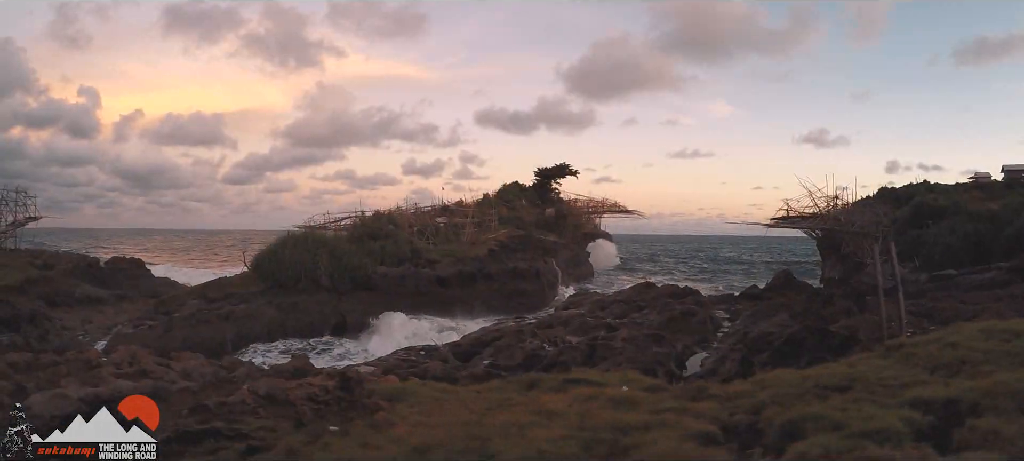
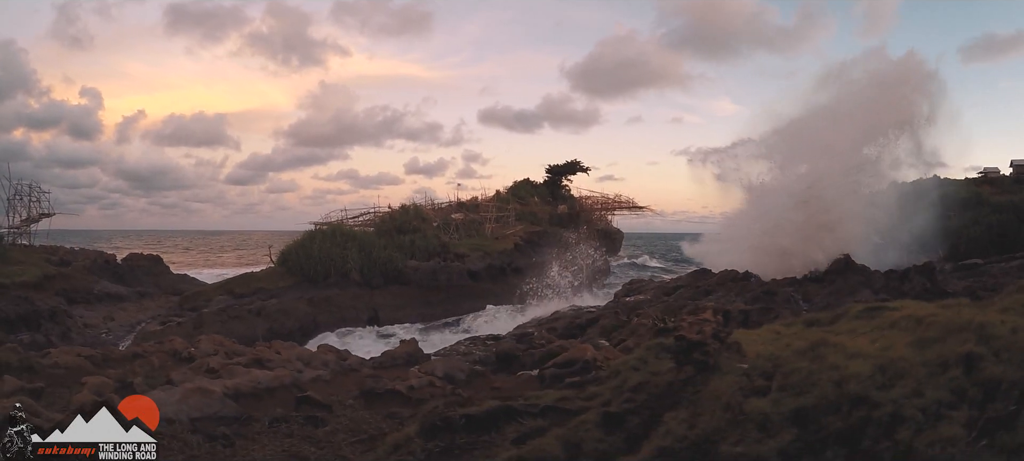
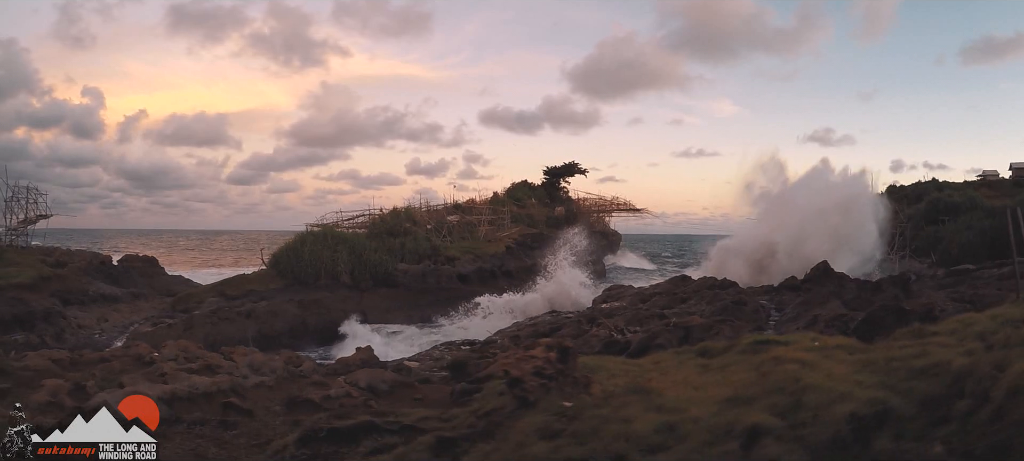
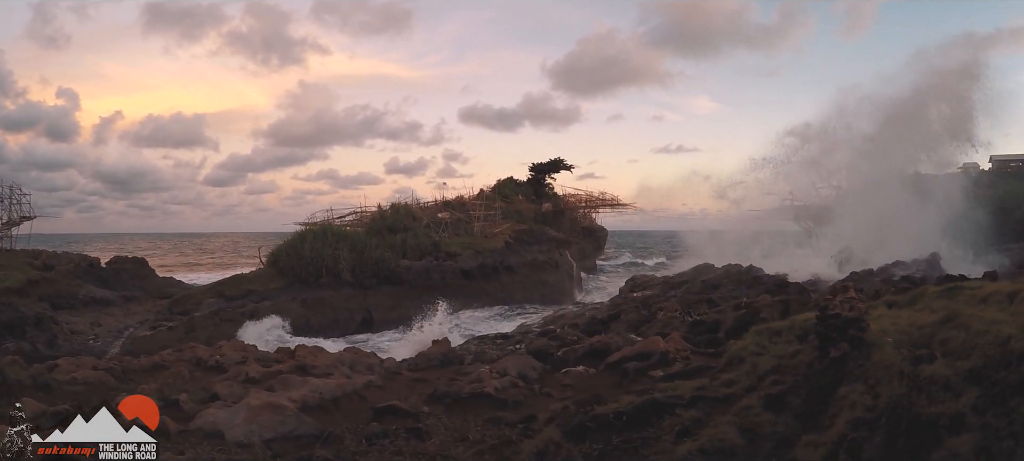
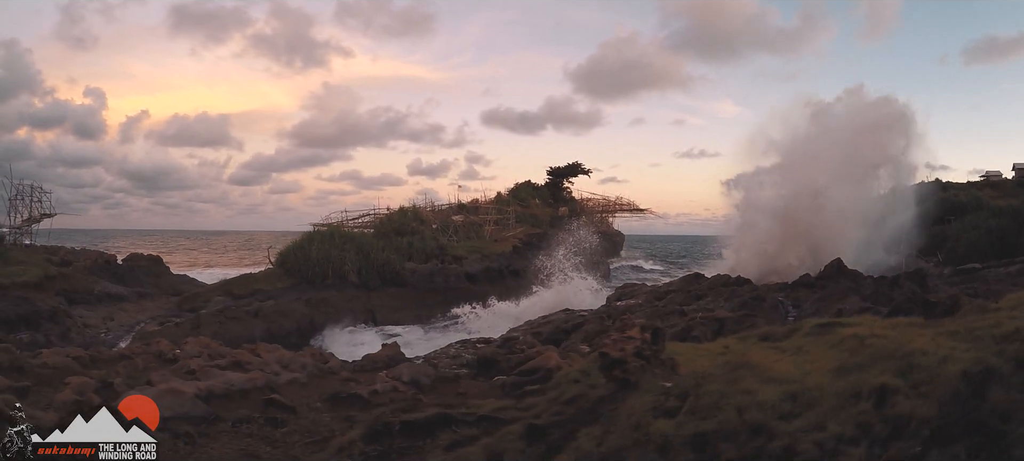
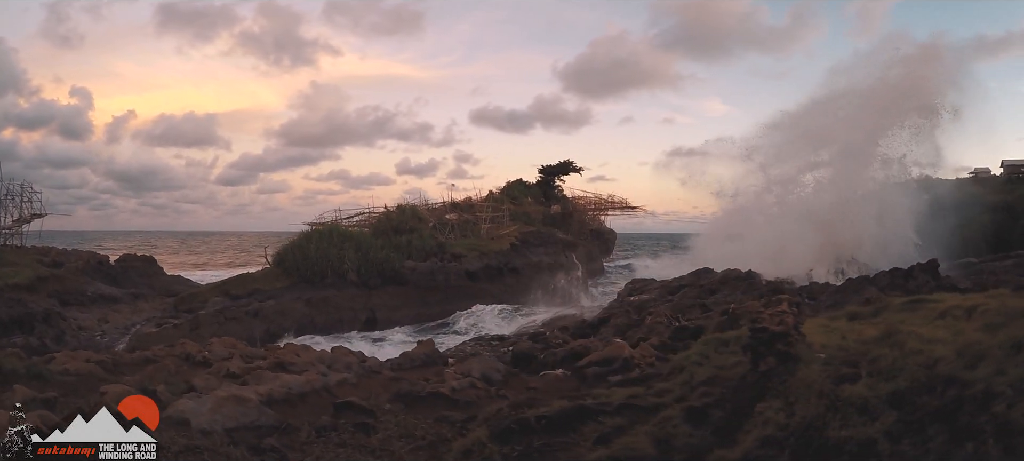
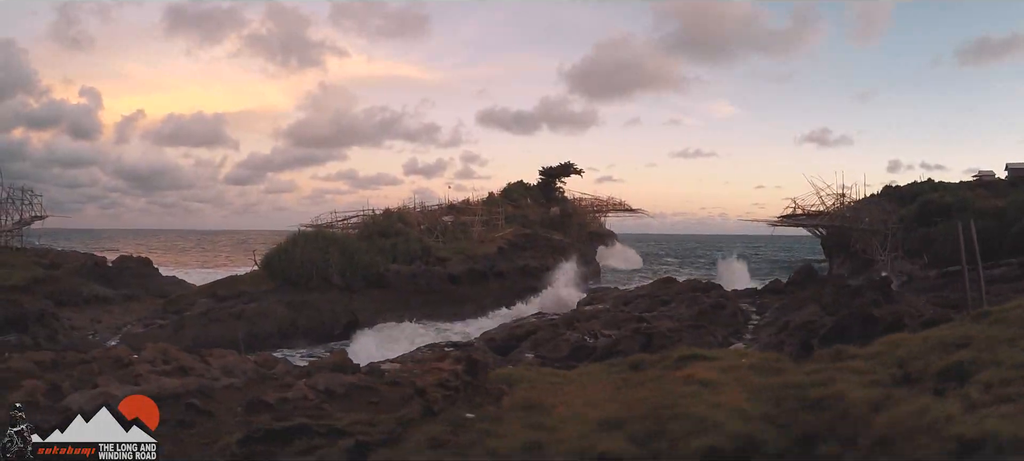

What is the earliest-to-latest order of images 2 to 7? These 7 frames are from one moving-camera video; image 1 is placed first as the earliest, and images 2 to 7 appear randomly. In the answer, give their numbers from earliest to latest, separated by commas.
7, 3, 5, 2, 6, 4
